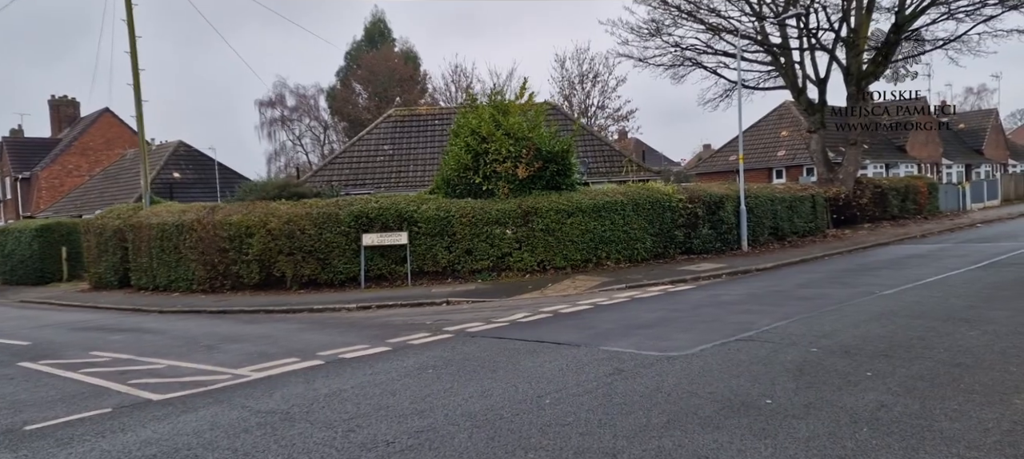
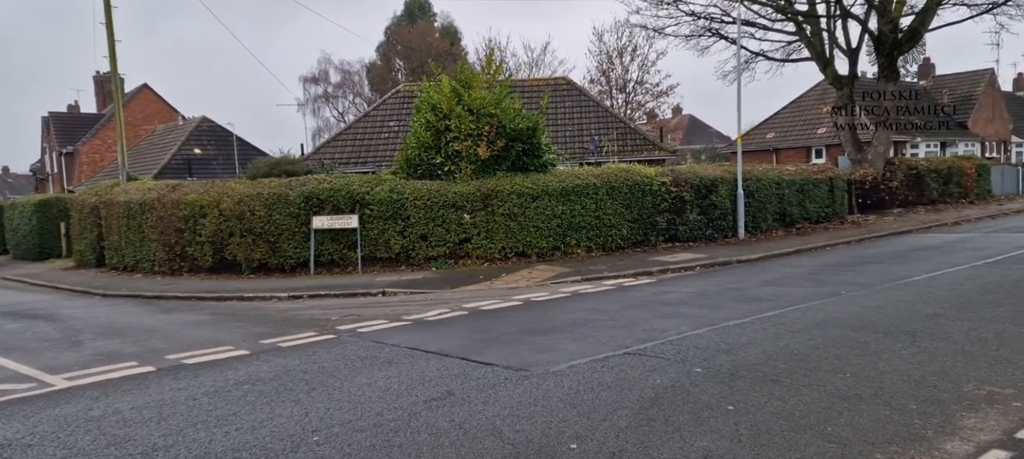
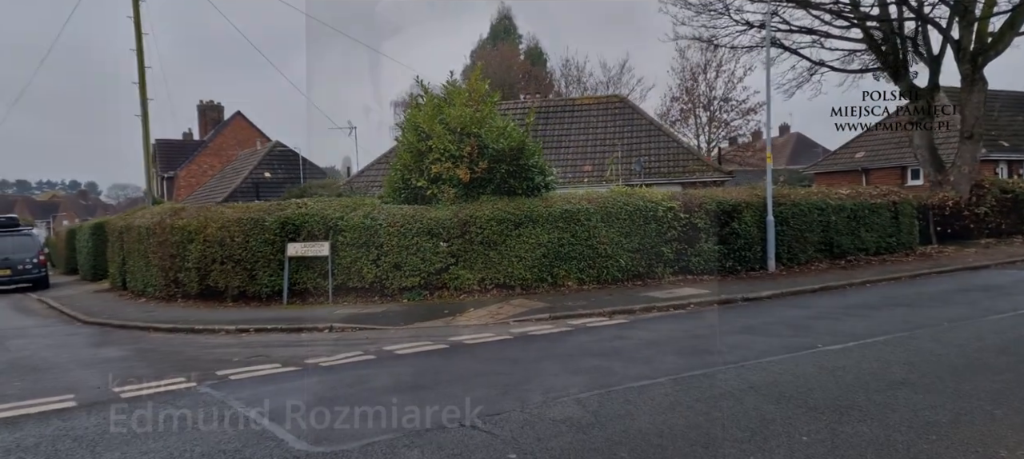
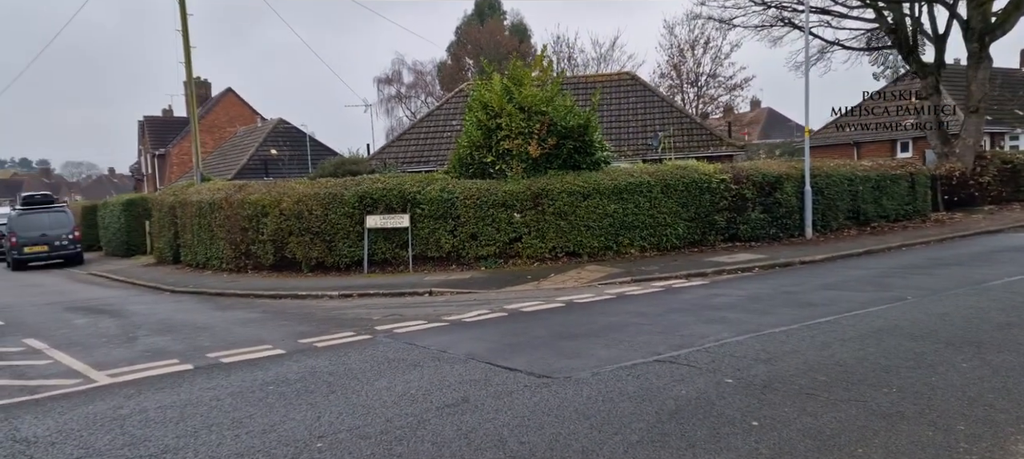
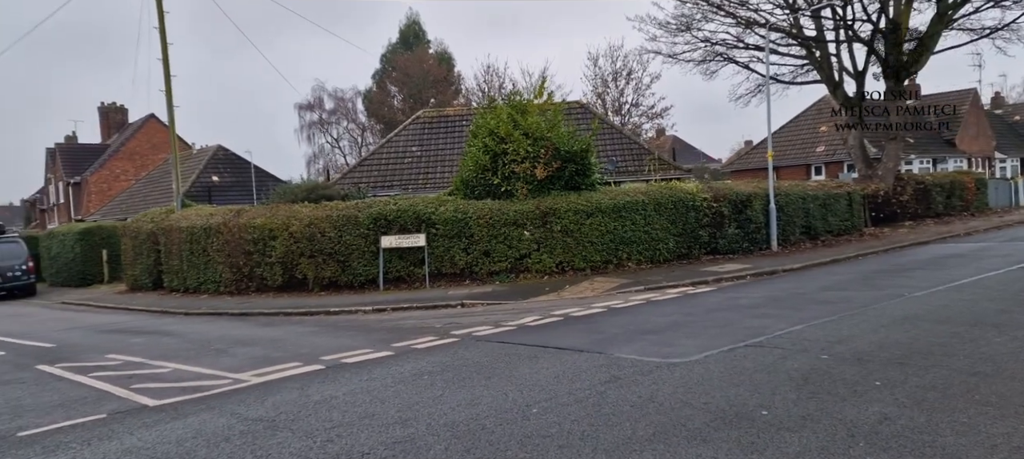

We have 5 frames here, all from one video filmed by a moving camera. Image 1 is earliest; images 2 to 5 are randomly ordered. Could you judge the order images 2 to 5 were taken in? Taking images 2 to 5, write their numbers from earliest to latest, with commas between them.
5, 2, 4, 3
